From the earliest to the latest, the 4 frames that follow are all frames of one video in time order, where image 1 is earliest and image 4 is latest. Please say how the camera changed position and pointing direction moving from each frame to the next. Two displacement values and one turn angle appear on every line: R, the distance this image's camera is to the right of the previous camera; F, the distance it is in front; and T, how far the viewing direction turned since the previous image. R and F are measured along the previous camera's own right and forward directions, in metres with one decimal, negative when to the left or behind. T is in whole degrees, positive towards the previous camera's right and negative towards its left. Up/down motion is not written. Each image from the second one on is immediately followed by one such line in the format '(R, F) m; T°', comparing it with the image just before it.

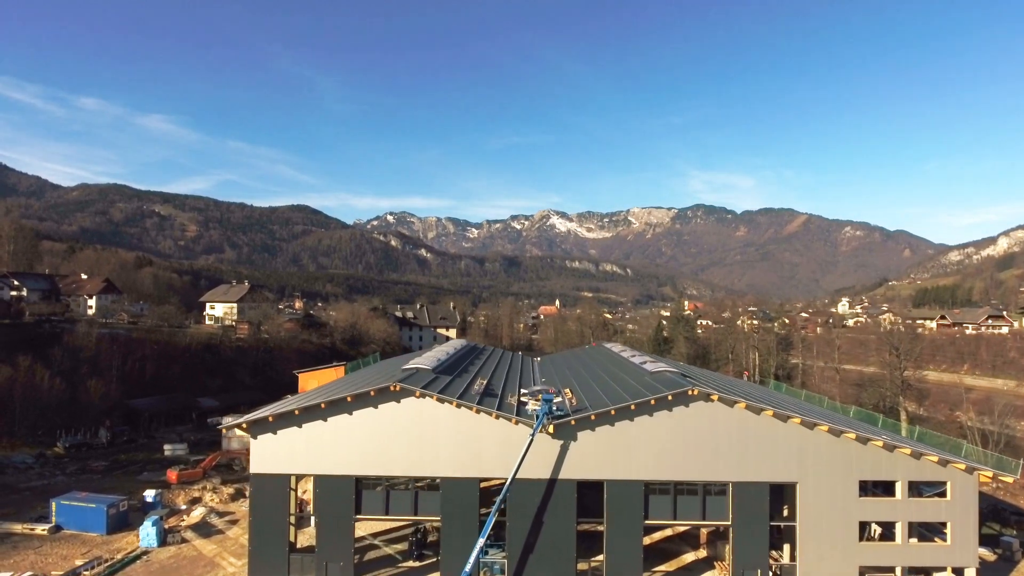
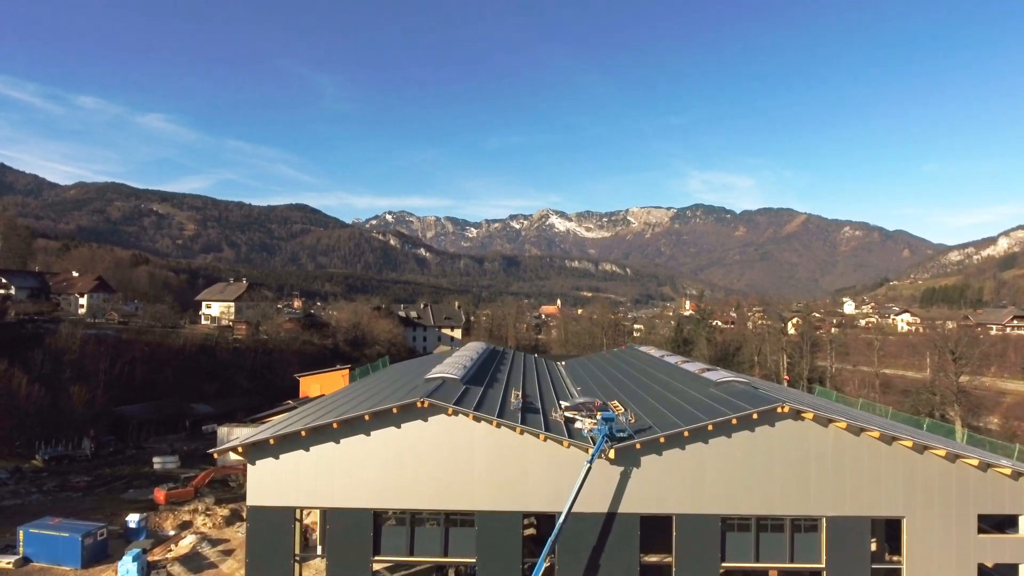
(-0.9, +2.2) m; 0°
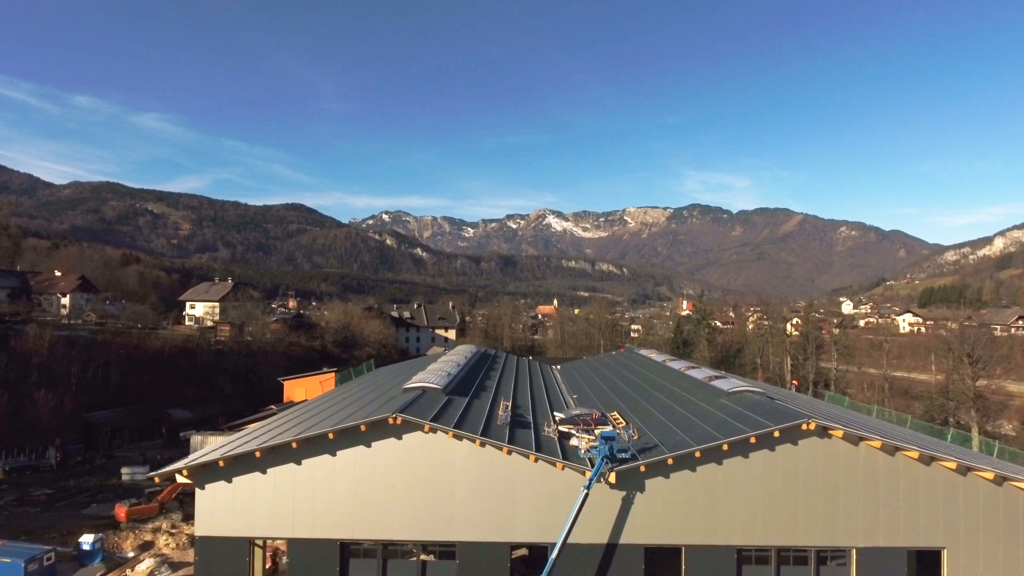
(+0.2, +1.4) m; 0°
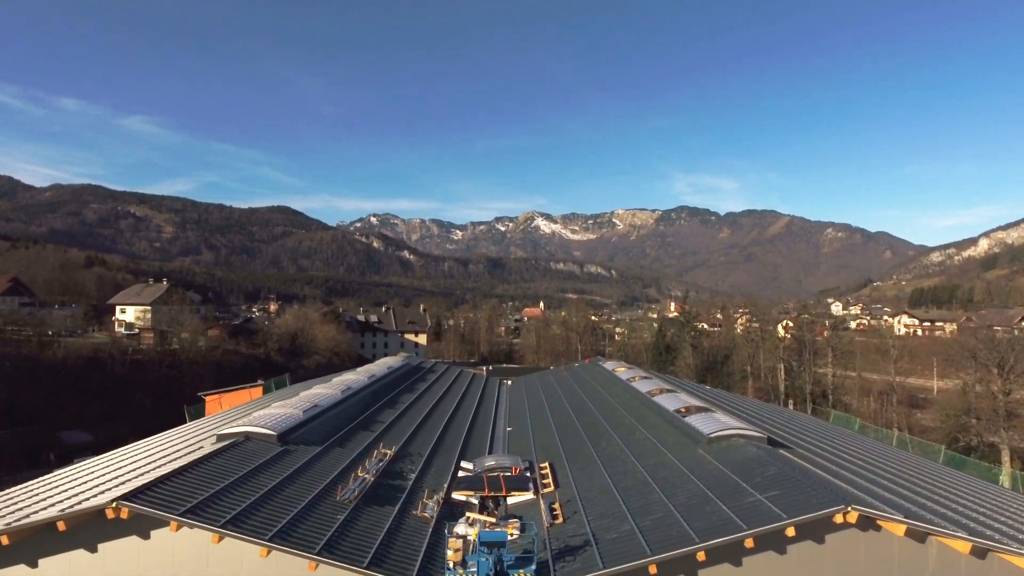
(+1.5, +3.9) m; +1°
